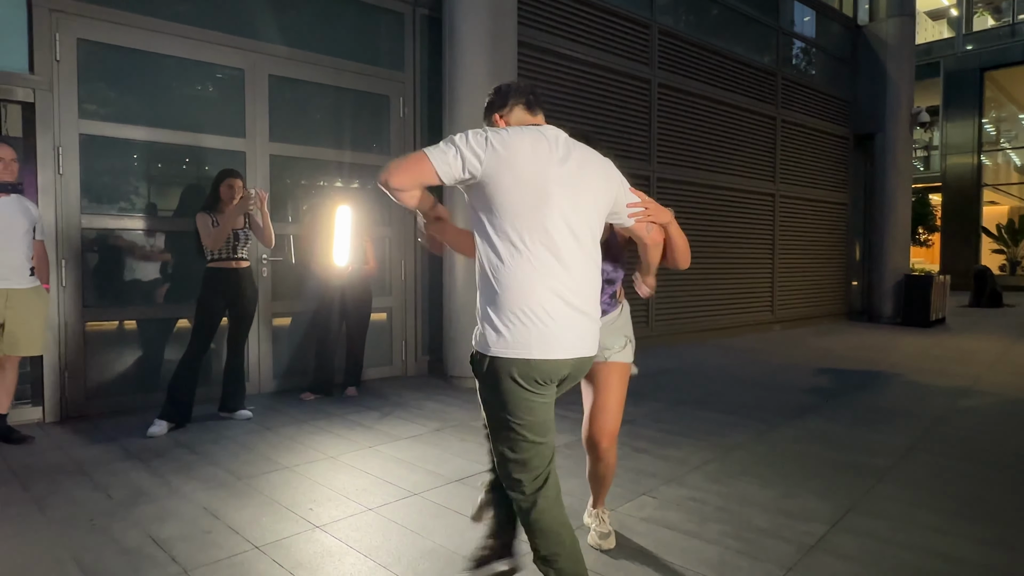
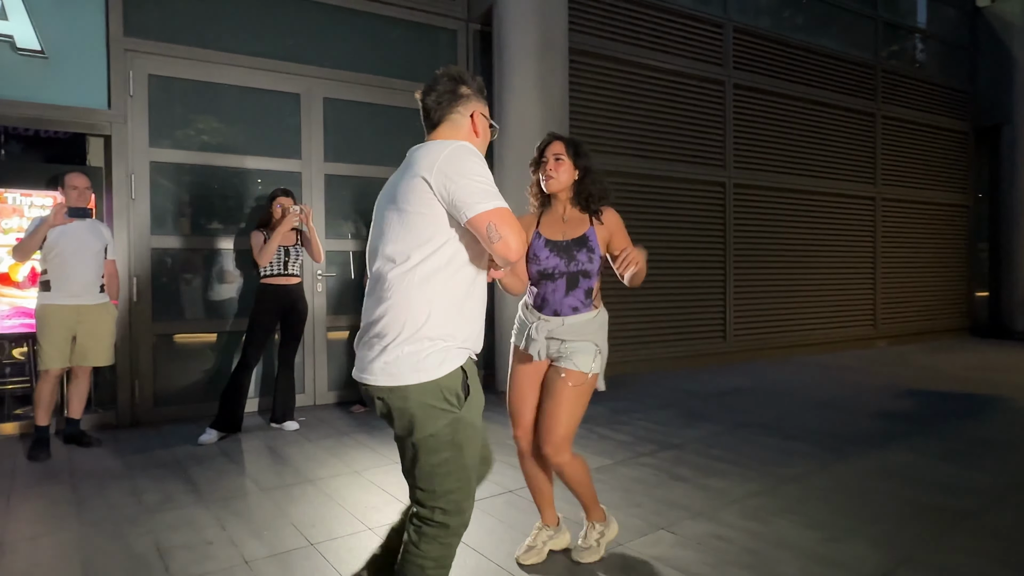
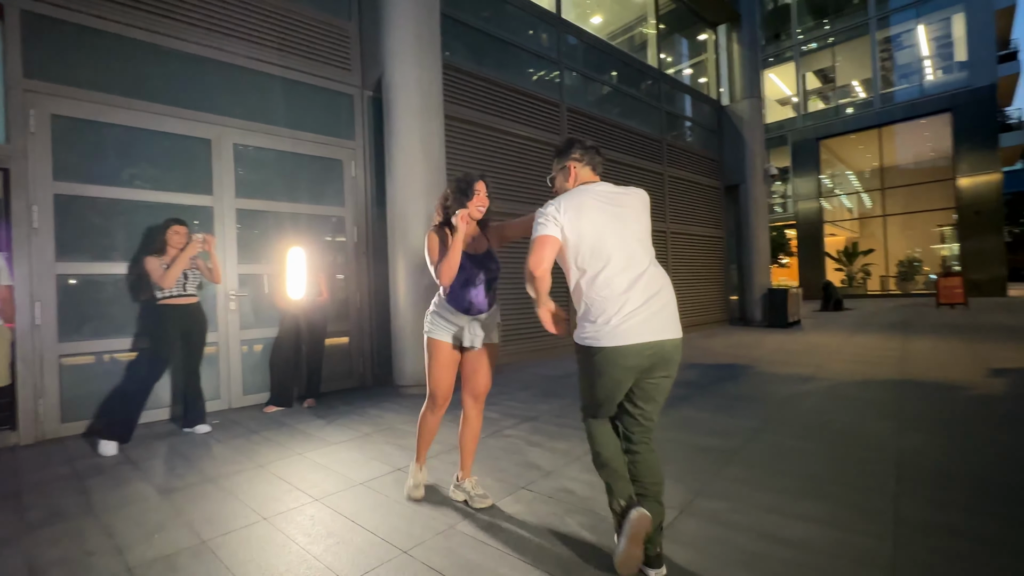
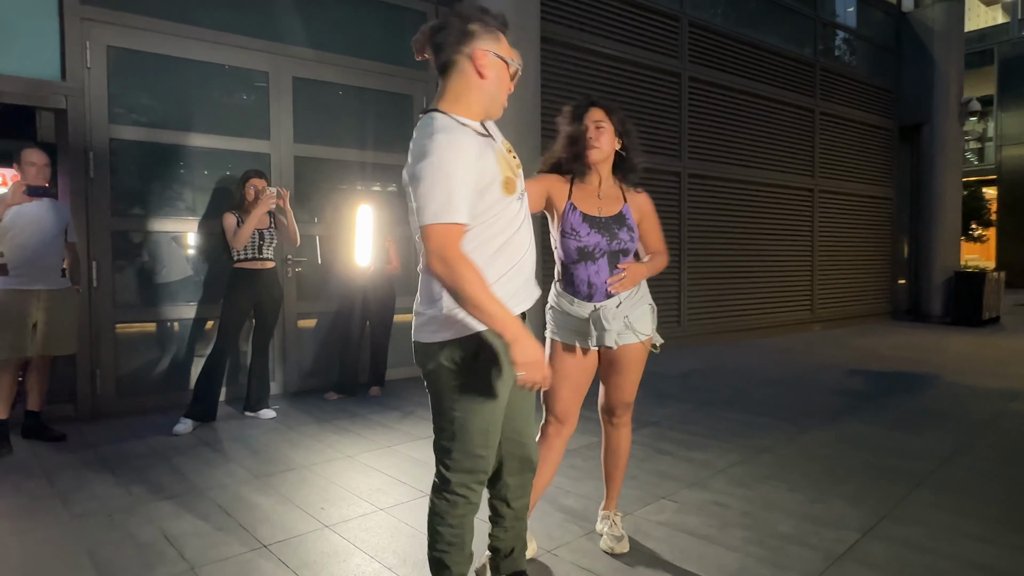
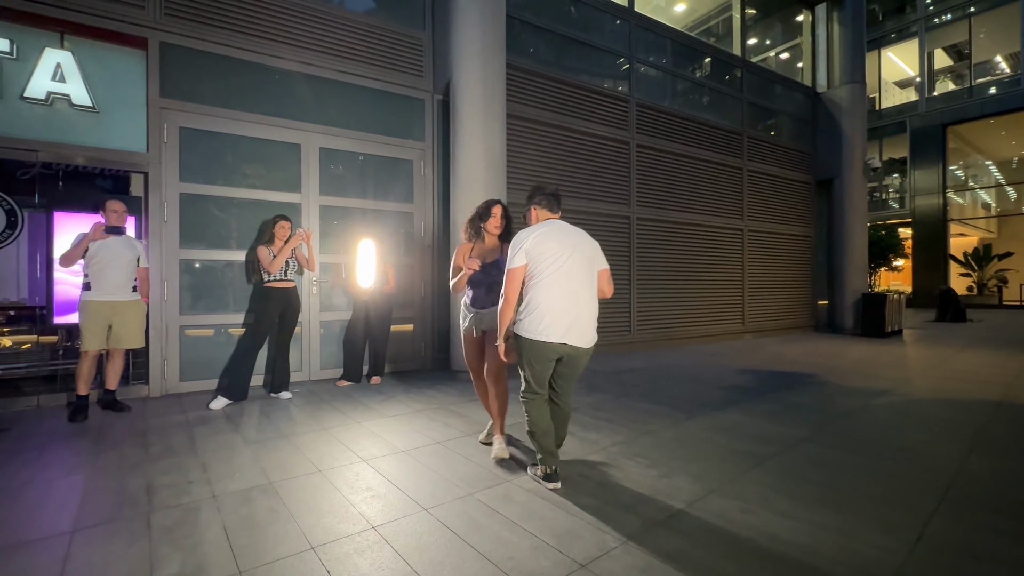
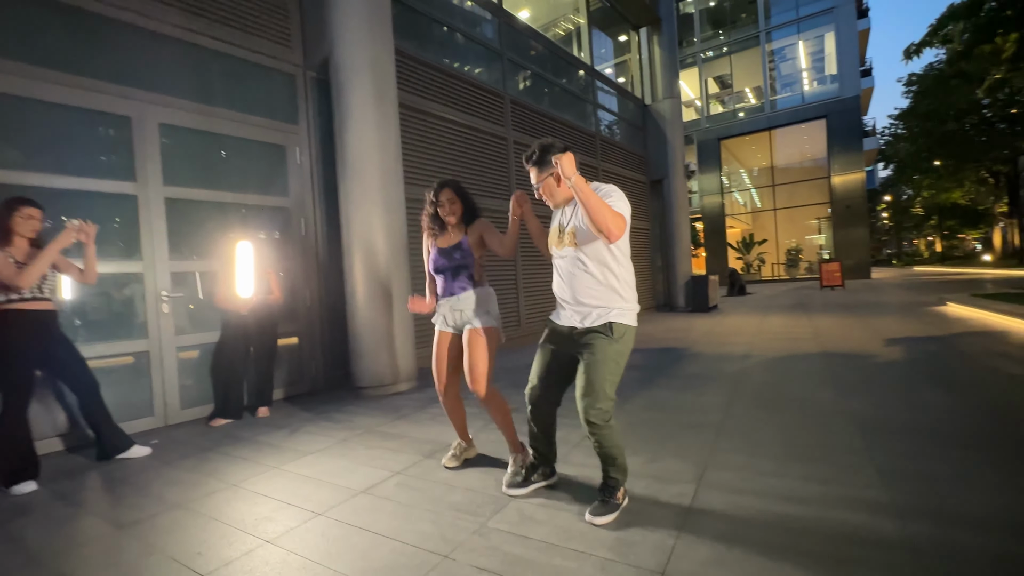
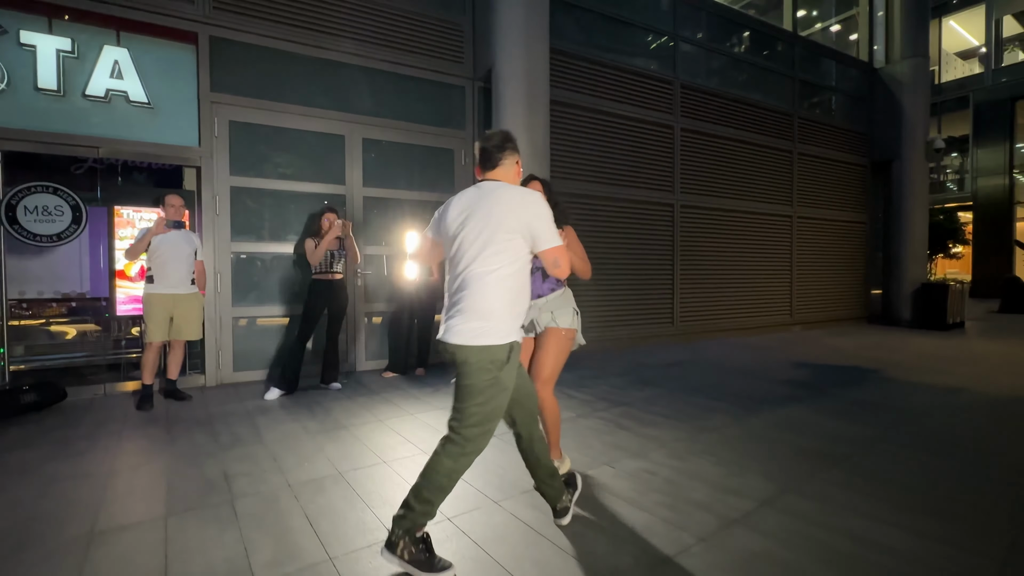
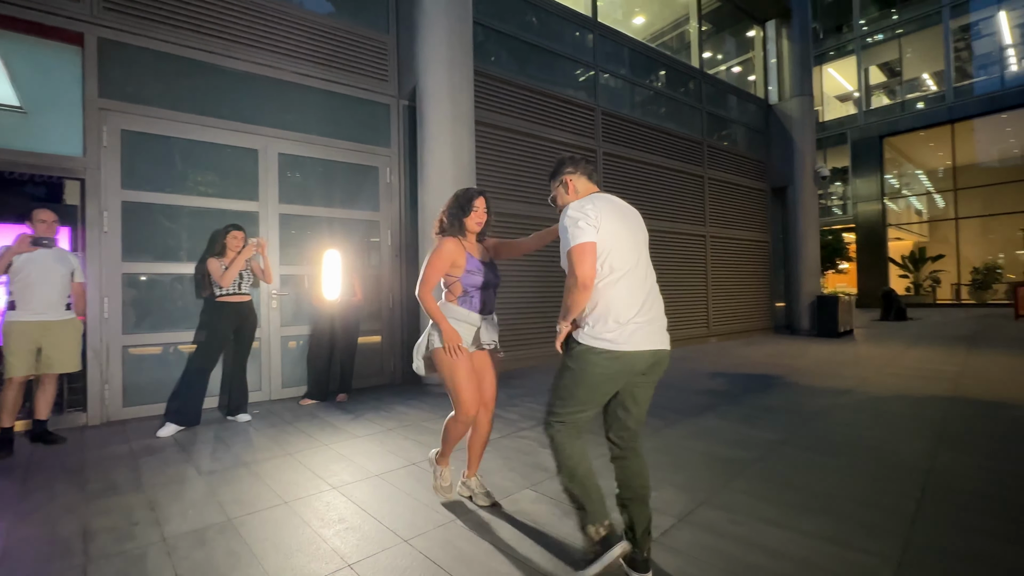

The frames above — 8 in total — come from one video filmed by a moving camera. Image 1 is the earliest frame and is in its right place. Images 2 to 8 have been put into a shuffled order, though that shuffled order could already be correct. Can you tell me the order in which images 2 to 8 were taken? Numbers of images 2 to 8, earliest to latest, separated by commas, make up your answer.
4, 2, 7, 5, 8, 3, 6
